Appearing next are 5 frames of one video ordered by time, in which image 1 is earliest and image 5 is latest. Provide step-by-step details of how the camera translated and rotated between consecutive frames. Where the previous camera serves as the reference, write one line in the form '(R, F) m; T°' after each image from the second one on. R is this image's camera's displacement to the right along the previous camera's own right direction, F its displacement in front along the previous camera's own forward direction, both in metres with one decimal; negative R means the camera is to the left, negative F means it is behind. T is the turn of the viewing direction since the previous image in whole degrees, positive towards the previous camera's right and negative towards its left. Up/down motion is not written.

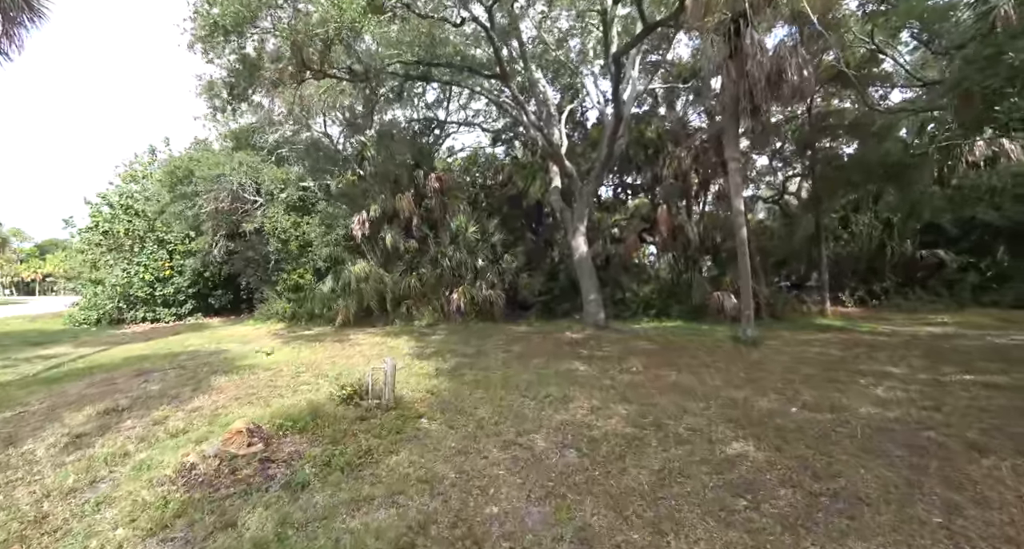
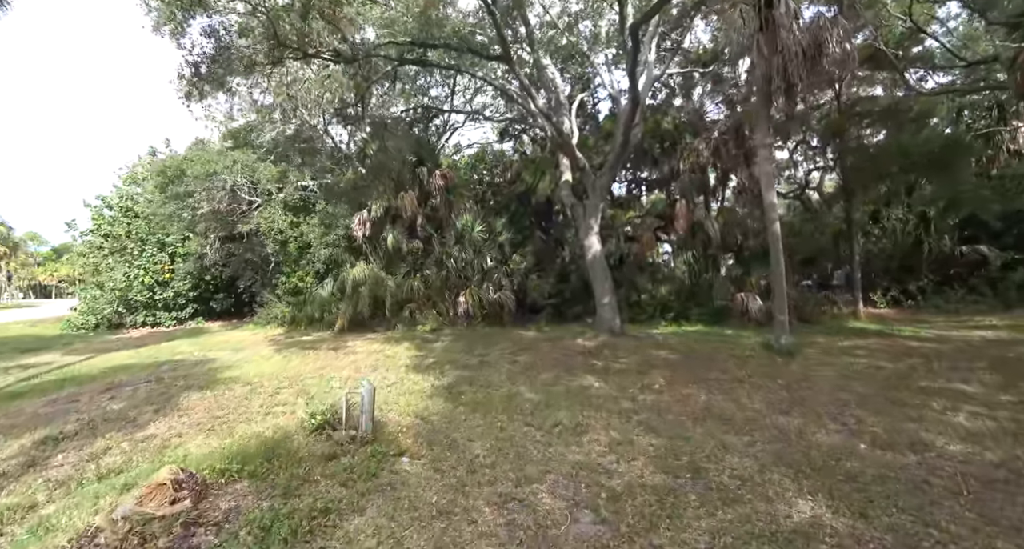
(+0.1, +0.7) m; -1°
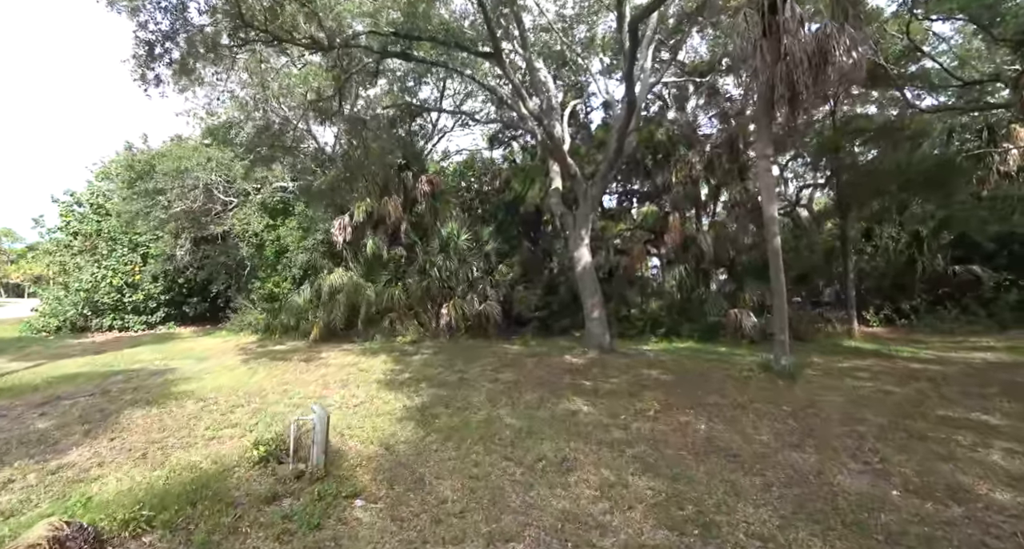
(+0.1, +0.5) m; +1°
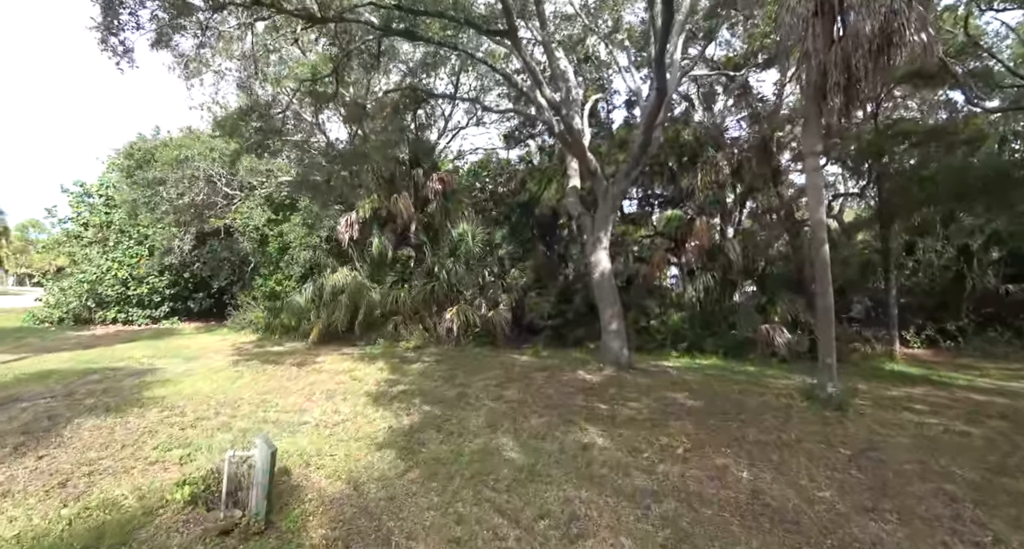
(+0.1, +0.7) m; -2°
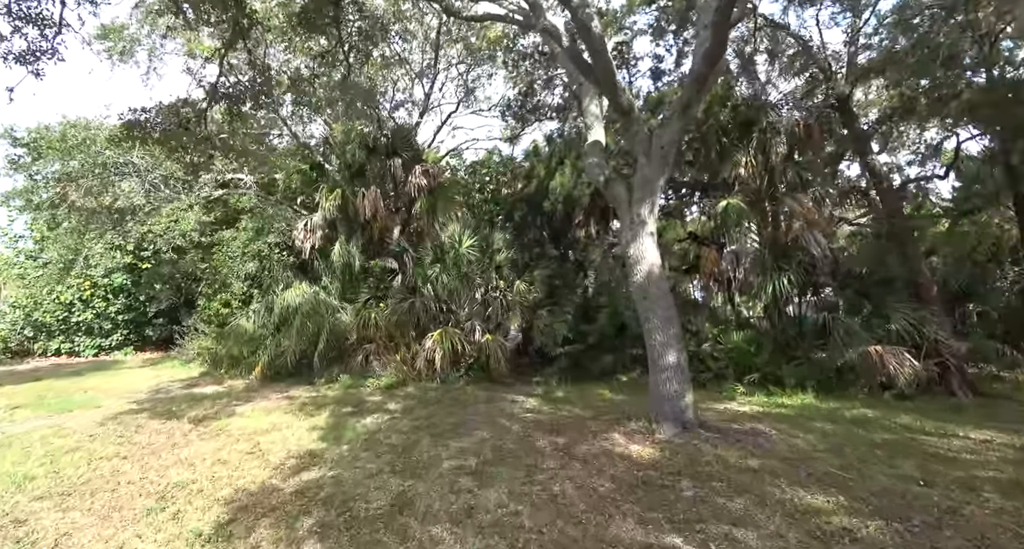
(+0.2, +2.7) m; -2°
